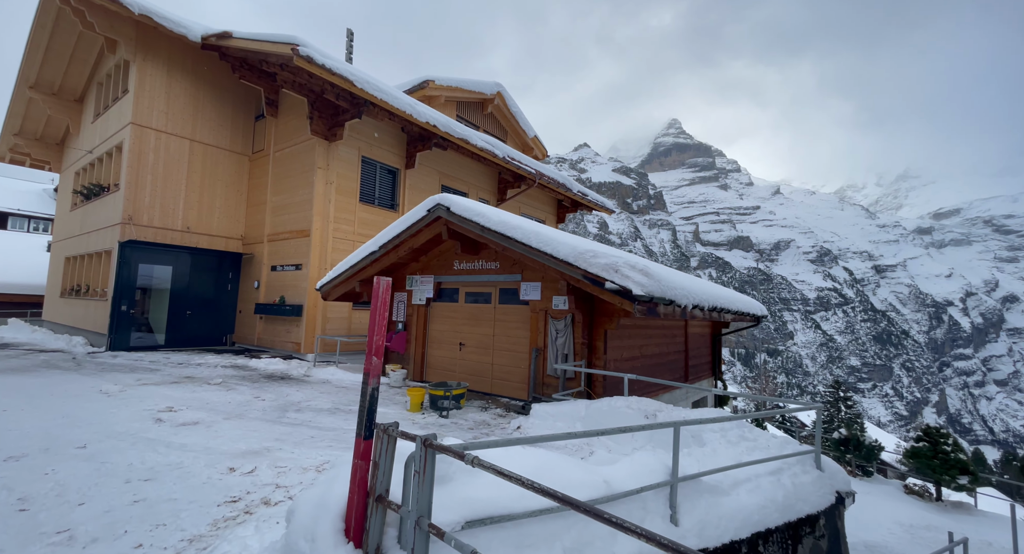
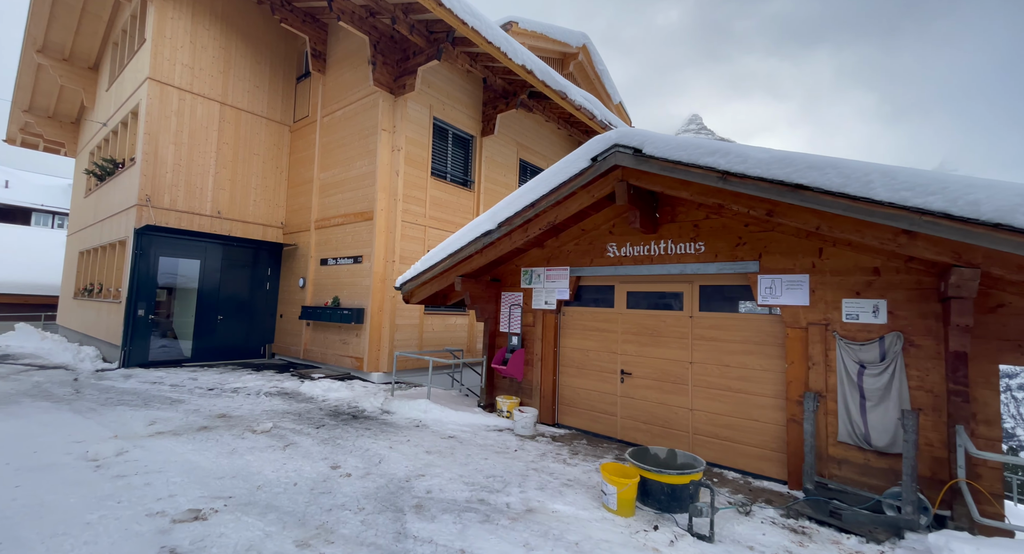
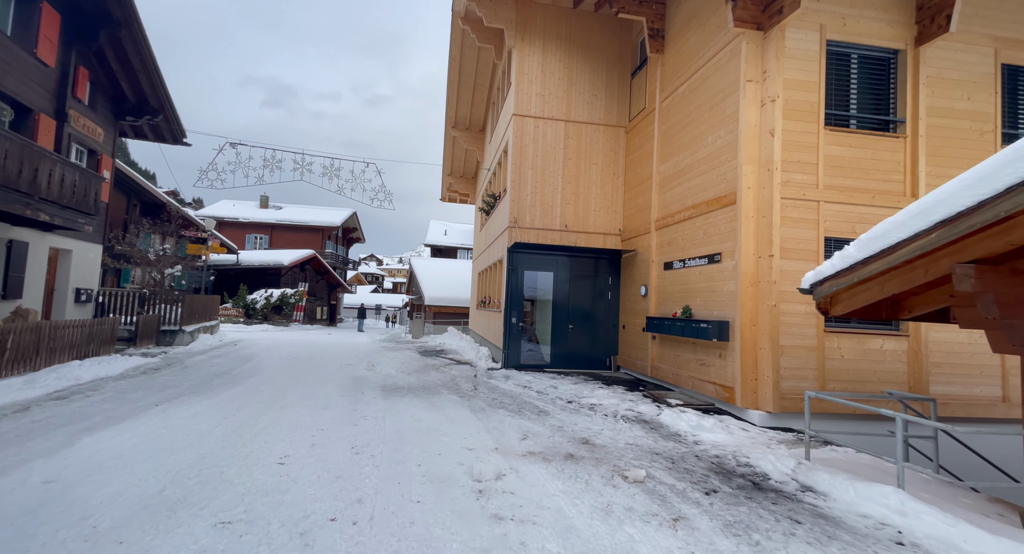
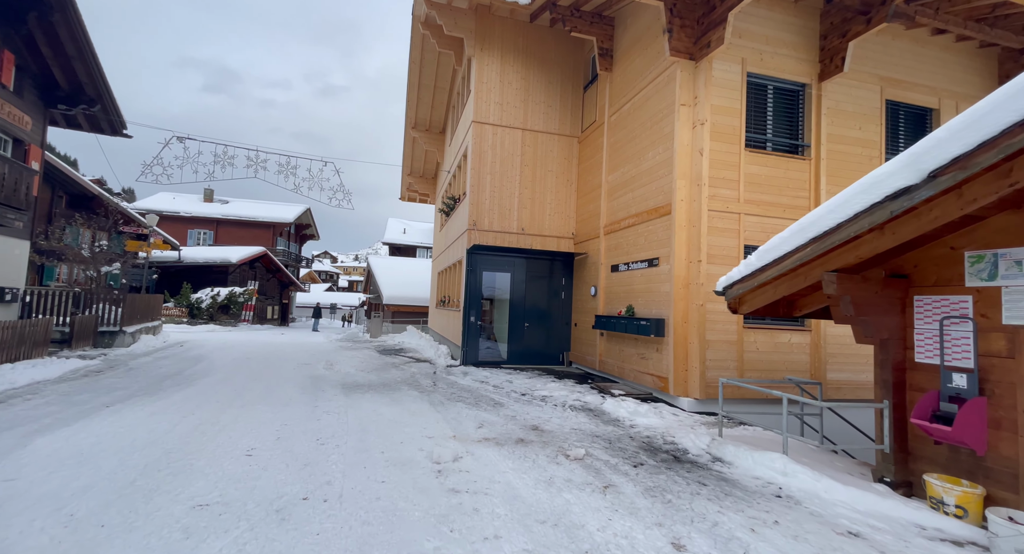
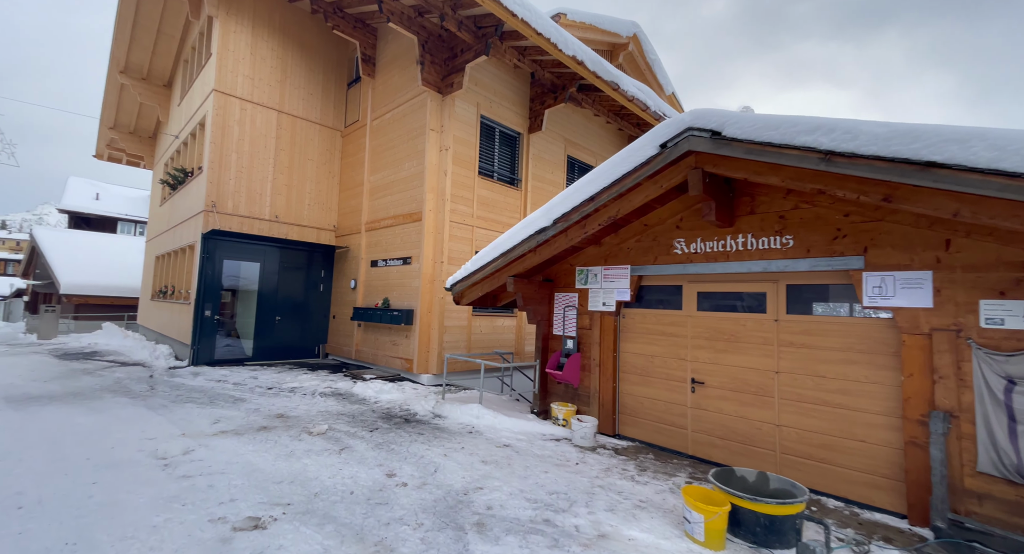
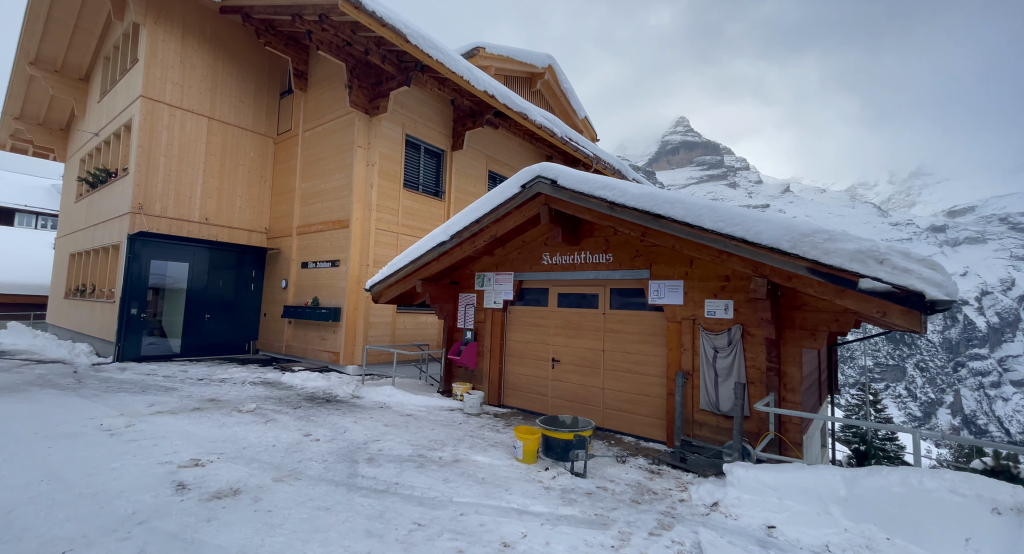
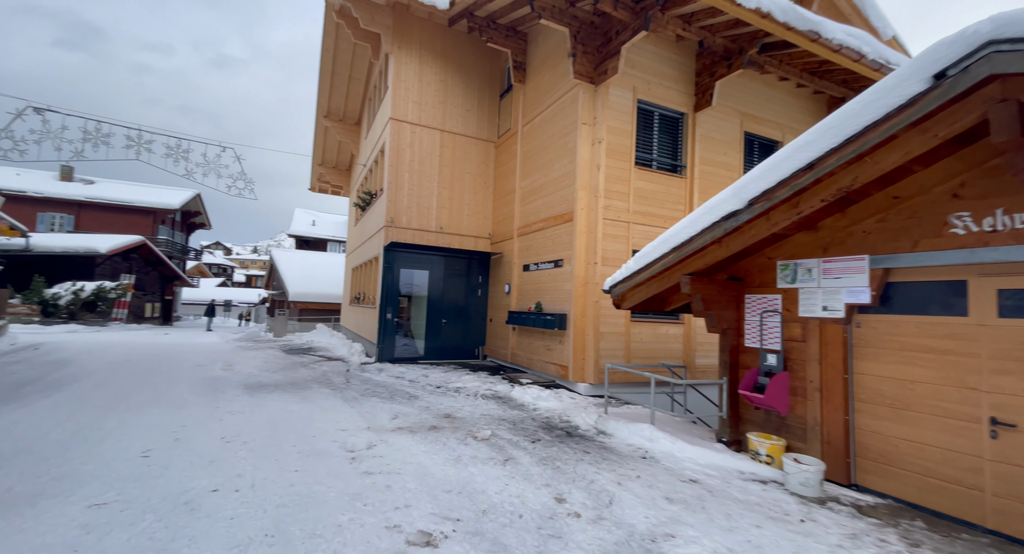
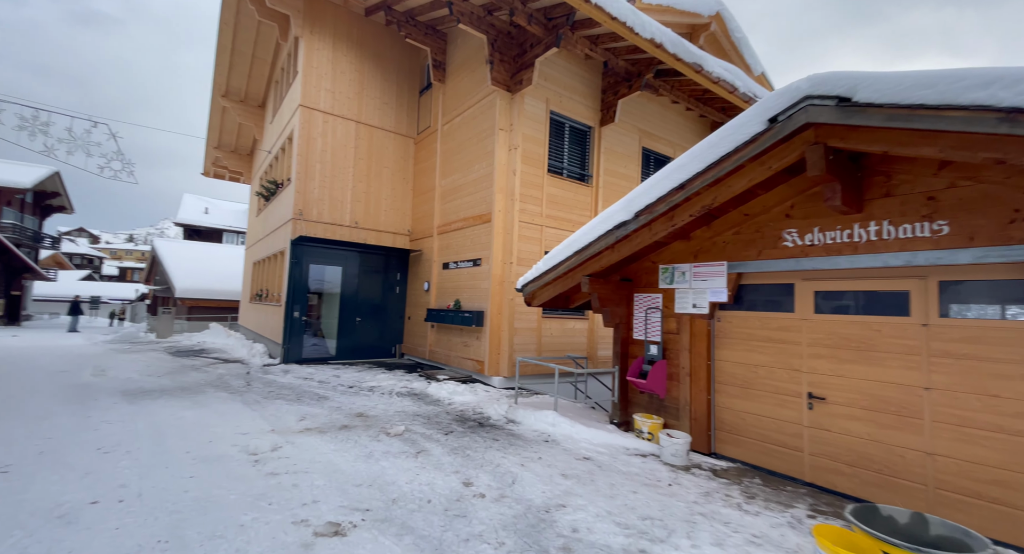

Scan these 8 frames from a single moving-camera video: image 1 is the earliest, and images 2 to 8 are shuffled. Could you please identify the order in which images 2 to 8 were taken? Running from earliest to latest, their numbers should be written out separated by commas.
6, 2, 5, 8, 7, 4, 3
